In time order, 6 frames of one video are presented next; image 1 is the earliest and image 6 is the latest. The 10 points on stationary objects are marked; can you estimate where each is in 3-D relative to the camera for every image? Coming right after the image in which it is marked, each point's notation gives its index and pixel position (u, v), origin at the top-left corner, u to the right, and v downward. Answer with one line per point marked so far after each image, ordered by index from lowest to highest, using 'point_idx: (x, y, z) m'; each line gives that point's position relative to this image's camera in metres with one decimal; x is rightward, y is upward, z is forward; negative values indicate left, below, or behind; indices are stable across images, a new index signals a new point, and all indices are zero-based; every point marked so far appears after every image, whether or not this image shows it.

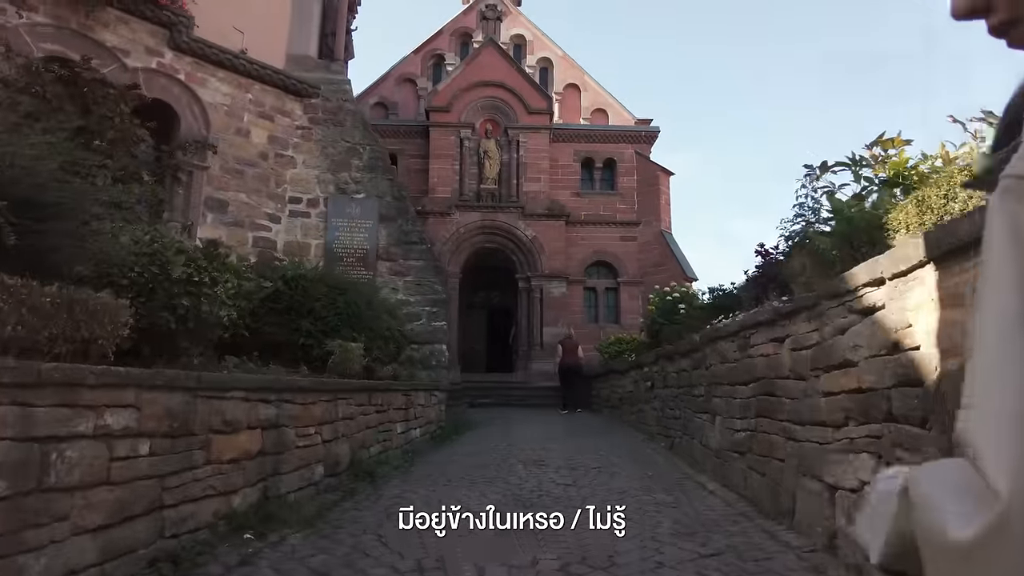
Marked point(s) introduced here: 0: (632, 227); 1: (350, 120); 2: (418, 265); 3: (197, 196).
0: (+3.8, +1.9, +19.5) m
1: (-2.5, +2.6, +9.4) m
2: (-1.3, +0.3, +9.0) m
3: (-4.1, +1.2, +8.0) m
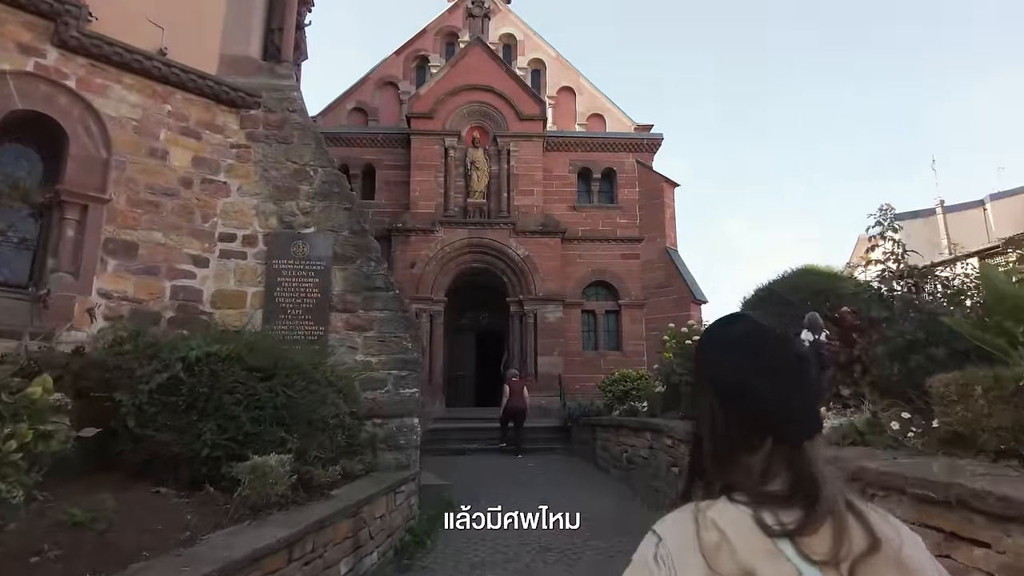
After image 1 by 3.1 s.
0: (+3.5, +1.3, +17.8) m
1: (-2.6, +1.9, +7.6) m
2: (-1.5, -0.3, +7.2) m
3: (-4.2, +0.5, +6.2) m
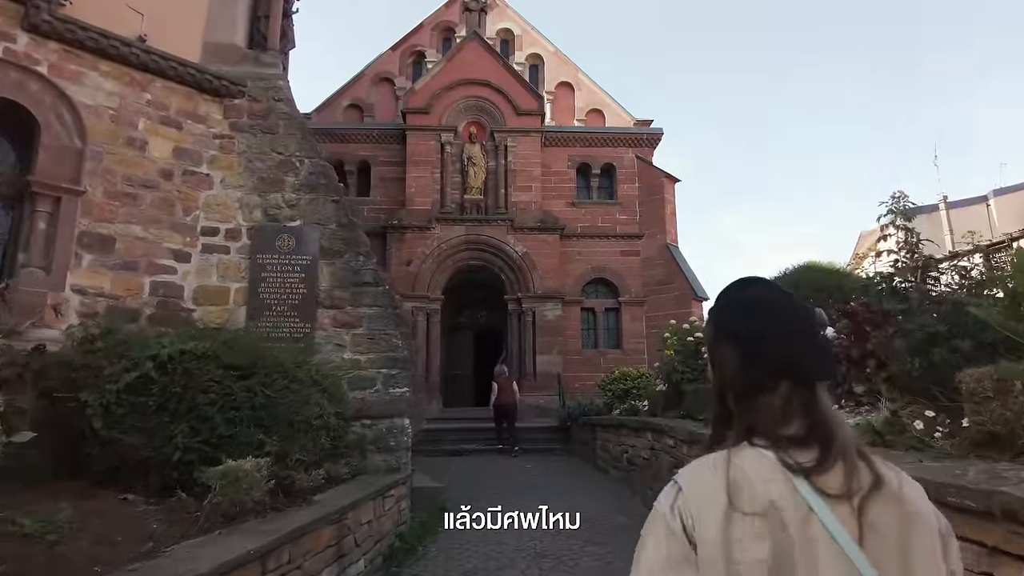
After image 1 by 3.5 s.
0: (+3.4, +1.3, +17.5) m
1: (-2.7, +1.9, +7.3) m
2: (-1.5, -0.3, +6.9) m
3: (-4.3, +0.5, +5.9) m
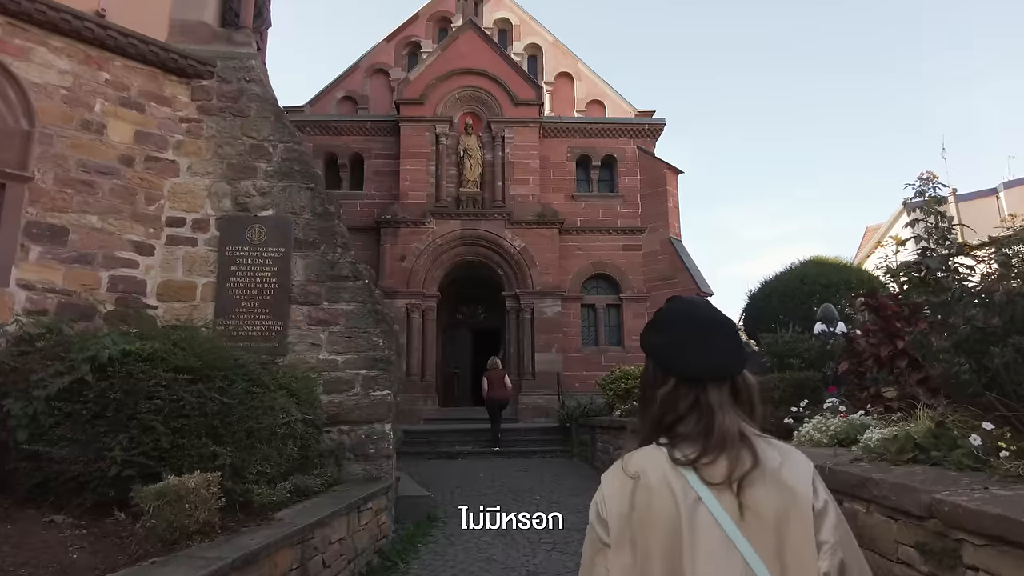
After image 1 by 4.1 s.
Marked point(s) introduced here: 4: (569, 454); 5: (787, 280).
0: (+3.4, +1.5, +16.9) m
1: (-2.8, +2.0, +6.8) m
2: (-1.6, -0.2, +6.4) m
3: (-4.4, +0.6, +5.4) m
4: (+1.2, -3.4, +12.7) m
5: (+7.1, +0.2, +16.6) m
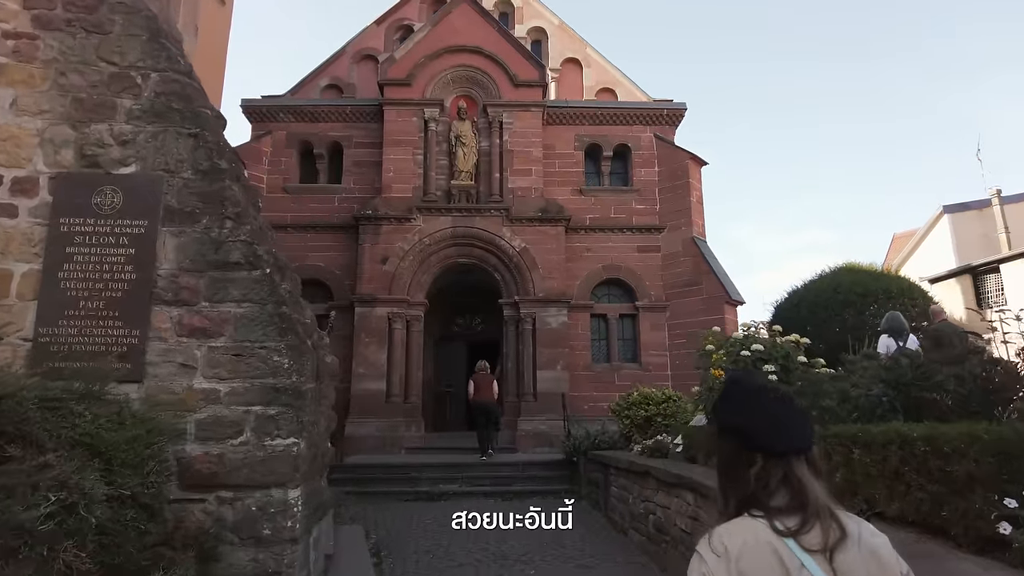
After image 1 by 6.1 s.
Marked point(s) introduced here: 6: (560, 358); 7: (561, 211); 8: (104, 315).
0: (+3.4, +1.3, +14.8) m
1: (-3.0, +2.0, +4.7) m
2: (-1.8, -0.2, +4.2) m
3: (-4.6, +0.7, +3.3) m
4: (+1.1, -3.5, +10.4) m
5: (+7.1, 0.0, +14.3) m
6: (+1.0, -1.5, +13.3) m
7: (+1.1, +1.7, +14.0) m
8: (-2.7, -0.2, +4.1) m
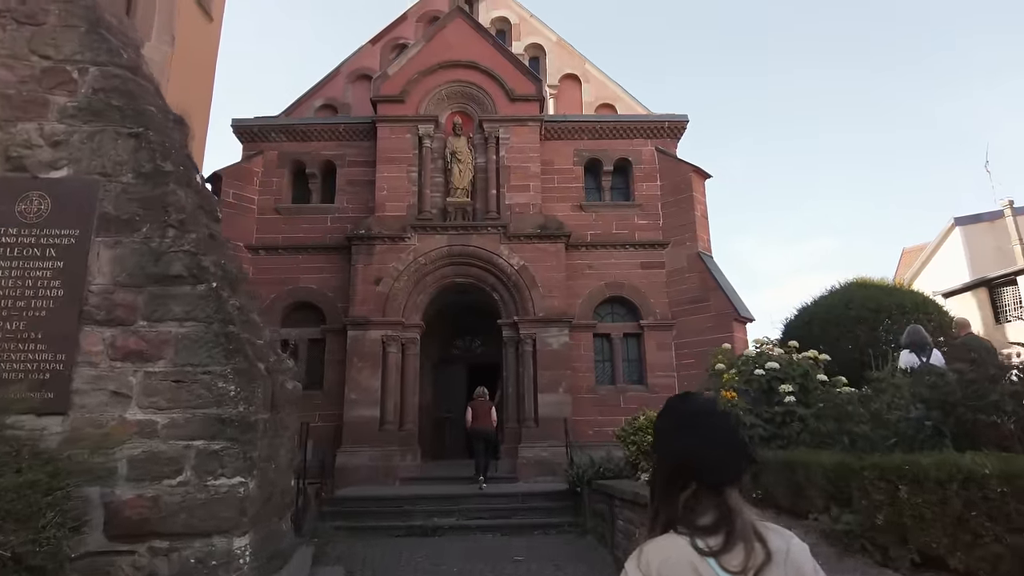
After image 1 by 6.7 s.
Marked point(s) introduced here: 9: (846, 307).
0: (+3.3, +0.9, +14.2) m
1: (-3.1, +1.9, +4.3) m
2: (-1.9, -0.3, +3.7) m
3: (-4.7, +0.6, +2.9) m
4: (+1.1, -3.8, +9.8) m
5: (+7.0, -0.3, +13.7) m
6: (+1.0, -1.9, +12.7) m
7: (+1.0, +1.3, +13.5) m
8: (-2.8, -0.3, +3.6) m
9: (+7.2, -0.4, +13.2) m
